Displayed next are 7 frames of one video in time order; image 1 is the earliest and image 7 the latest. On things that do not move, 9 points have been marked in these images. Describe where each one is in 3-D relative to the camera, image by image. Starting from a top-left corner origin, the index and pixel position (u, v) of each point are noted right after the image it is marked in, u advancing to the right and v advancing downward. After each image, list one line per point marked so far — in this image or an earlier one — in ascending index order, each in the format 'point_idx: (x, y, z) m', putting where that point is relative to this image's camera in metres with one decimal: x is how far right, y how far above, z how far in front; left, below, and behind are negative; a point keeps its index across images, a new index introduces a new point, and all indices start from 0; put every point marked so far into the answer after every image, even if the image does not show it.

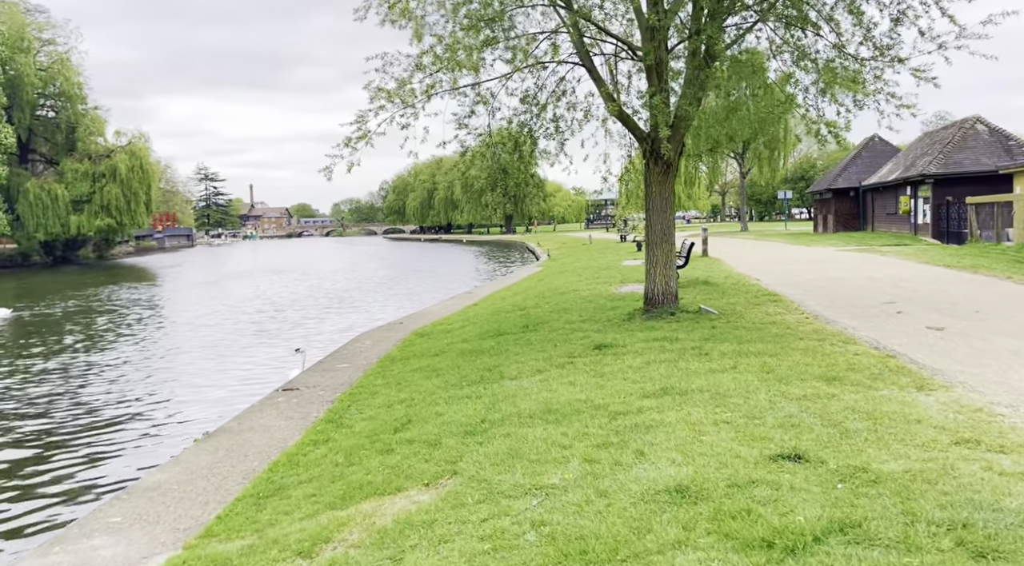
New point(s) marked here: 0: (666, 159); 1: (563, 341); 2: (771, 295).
0: (+2.5, +2.0, +13.2) m
1: (+0.7, -0.9, +11.8) m
2: (+5.0, -0.2, +15.6) m
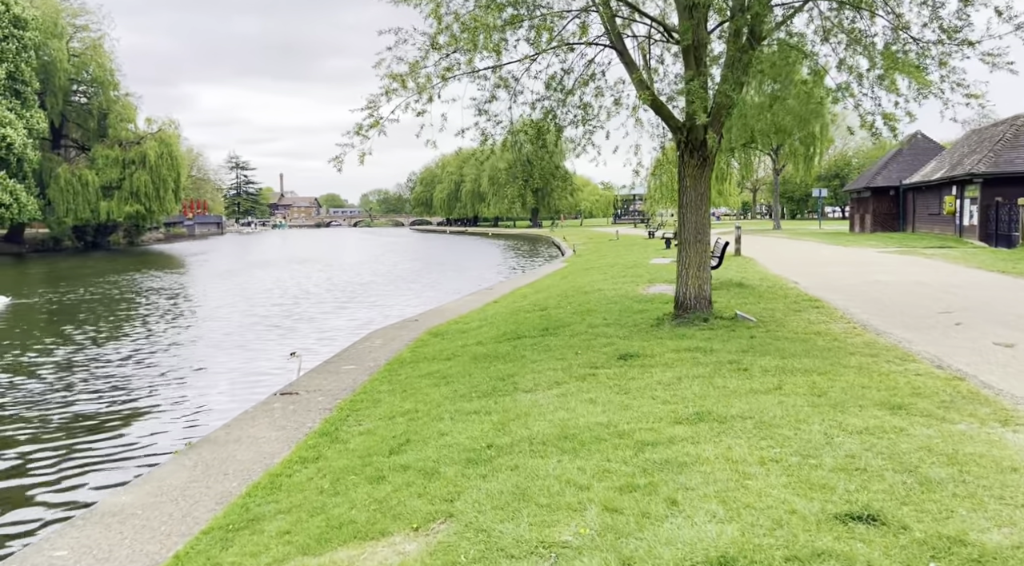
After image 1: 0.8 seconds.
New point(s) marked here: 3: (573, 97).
0: (+2.9, +2.0, +12.1) m
1: (+1.0, -0.9, +10.8) m
2: (+5.4, -0.3, +14.5) m
3: (+1.0, +3.0, +12.9) m
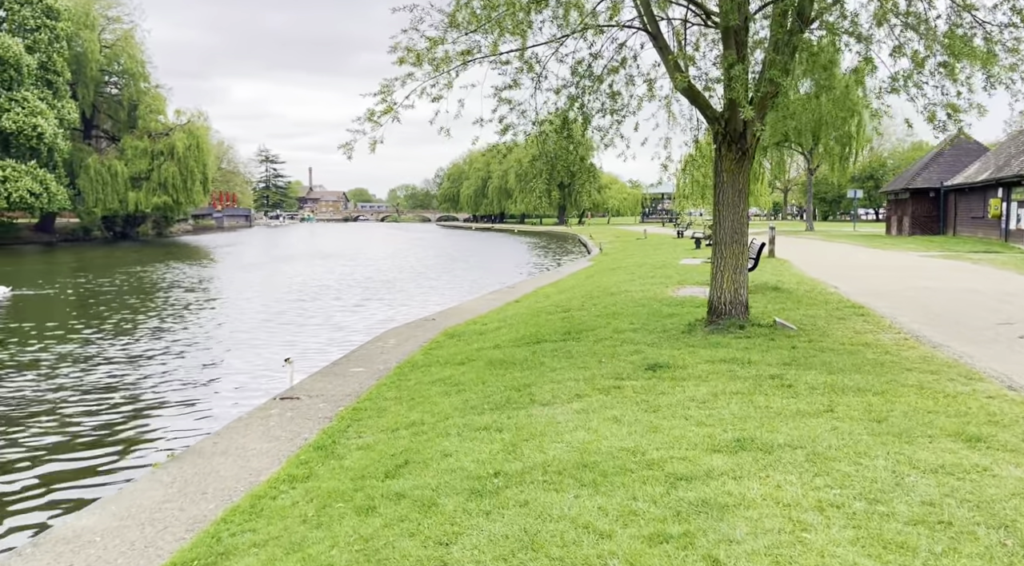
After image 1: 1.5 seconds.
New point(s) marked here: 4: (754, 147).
0: (+3.2, +1.9, +11.2) m
1: (+1.2, -0.9, +9.9) m
2: (+5.7, -0.4, +13.5) m
3: (+1.3, +2.9, +12.0) m
4: (+3.4, +1.9, +11.2) m
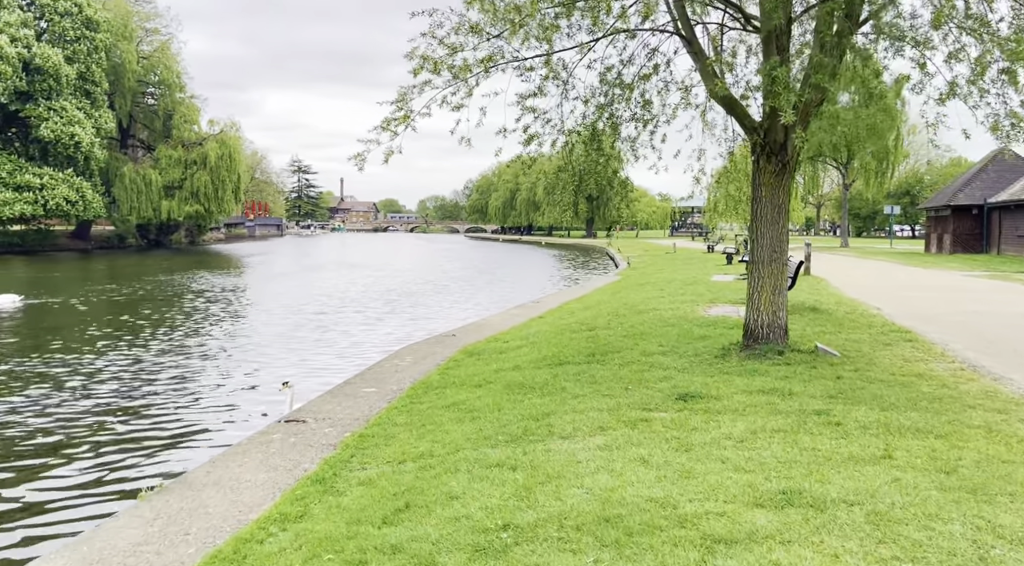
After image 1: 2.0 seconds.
0: (+3.5, +1.6, +10.4) m
1: (+1.4, -1.1, +9.2) m
2: (+6.1, -0.7, +12.6) m
3: (+1.7, +2.7, +11.3) m
4: (+3.7, +1.6, +10.5) m
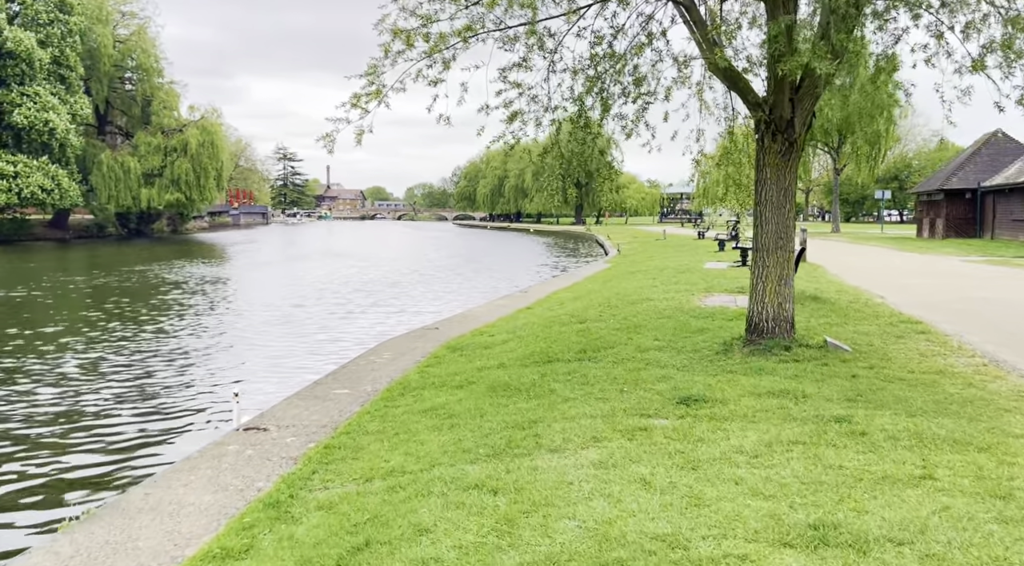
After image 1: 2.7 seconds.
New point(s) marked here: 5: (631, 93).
0: (+3.3, +1.8, +9.6) m
1: (+1.3, -1.1, +8.3) m
2: (+5.8, -0.6, +11.8) m
3: (+1.5, +2.8, +10.4) m
4: (+3.5, +1.7, +9.6) m
5: (+1.6, +2.5, +10.7) m
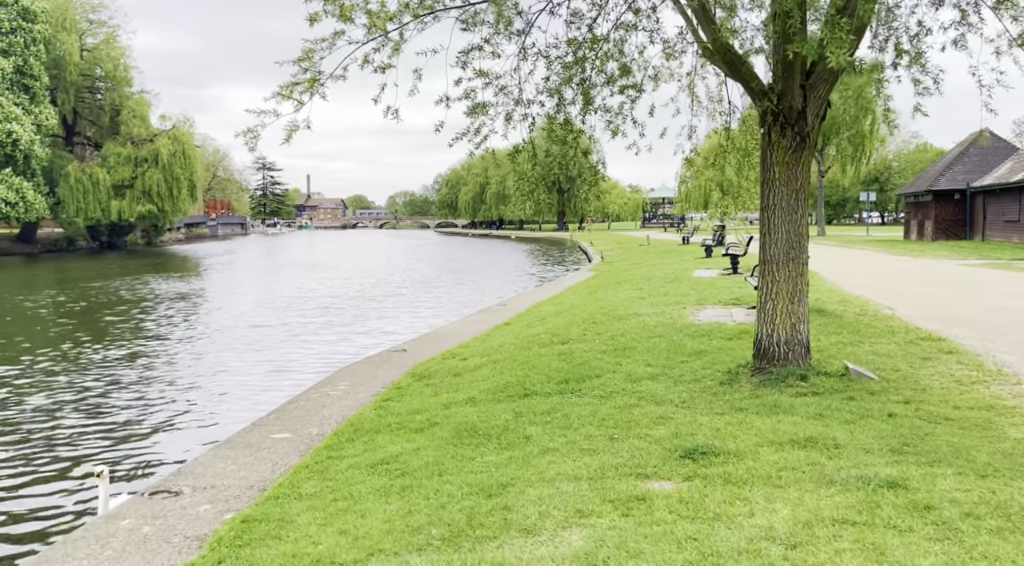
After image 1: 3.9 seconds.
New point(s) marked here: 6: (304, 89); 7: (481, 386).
0: (+2.9, +1.6, +8.2) m
1: (+1.0, -1.3, +6.9) m
2: (+5.5, -0.7, +10.5) m
3: (+1.1, +2.6, +9.0) m
4: (+3.1, +1.5, +8.2) m
5: (+1.2, +2.3, +9.3) m
6: (-2.0, +1.9, +7.8) m
7: (-0.4, -1.2, +9.8) m
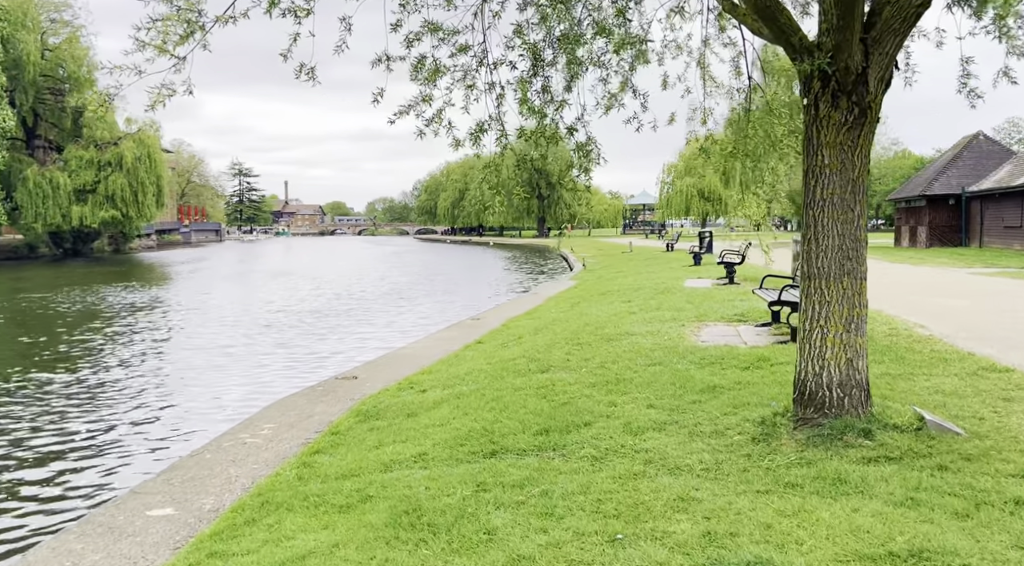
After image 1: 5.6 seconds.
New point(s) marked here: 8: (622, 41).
0: (+2.6, +1.4, +6.1) m
1: (+0.7, -1.4, +4.7) m
2: (+5.1, -0.9, +8.4) m
3: (+0.8, +2.4, +6.9) m
4: (+2.8, +1.4, +6.2) m
5: (+0.9, +2.1, +7.1) m
6: (-2.3, +1.7, +5.6) m
7: (-0.7, -1.4, +7.6) m
8: (+1.0, +2.1, +7.2) m
